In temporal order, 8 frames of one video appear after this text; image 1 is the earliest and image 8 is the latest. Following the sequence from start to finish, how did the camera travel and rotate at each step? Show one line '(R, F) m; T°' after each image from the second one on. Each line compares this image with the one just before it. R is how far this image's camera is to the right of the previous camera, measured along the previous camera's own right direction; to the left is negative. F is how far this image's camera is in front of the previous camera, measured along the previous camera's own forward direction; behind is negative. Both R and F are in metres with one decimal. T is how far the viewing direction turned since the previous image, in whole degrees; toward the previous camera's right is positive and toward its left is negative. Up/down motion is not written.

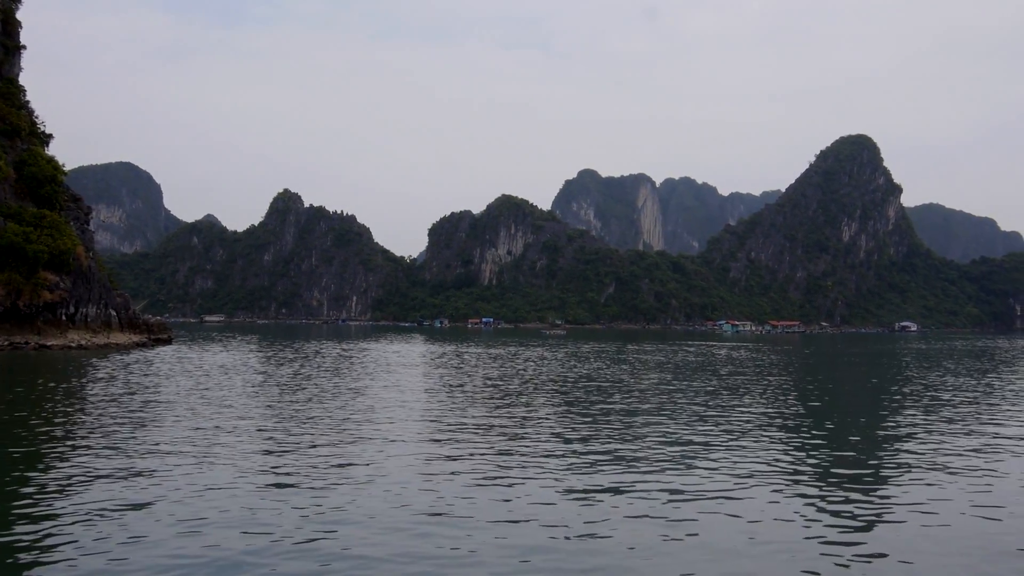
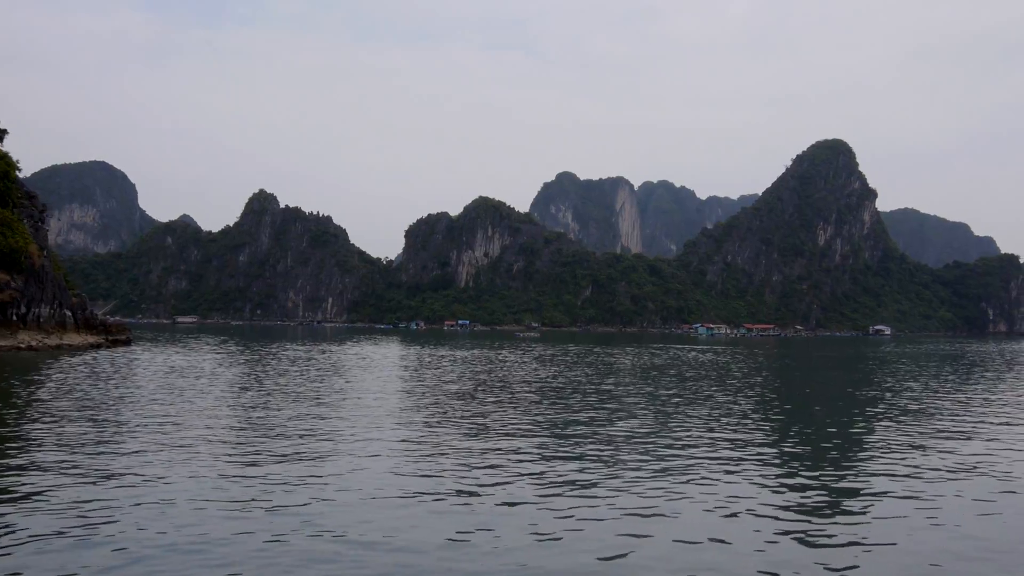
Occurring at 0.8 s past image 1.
(+0.6, +0.6) m; +1°
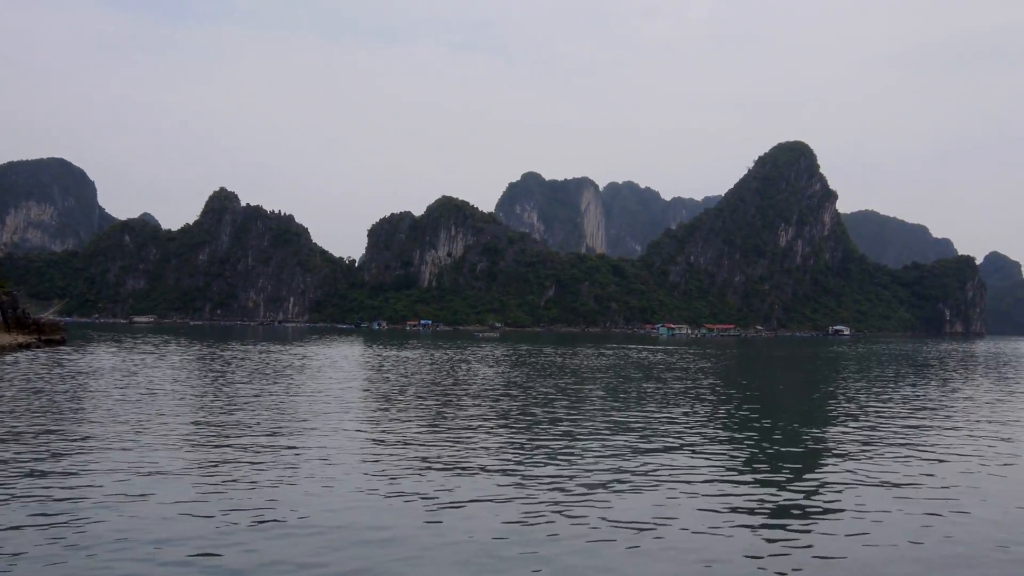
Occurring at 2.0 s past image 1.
(+0.9, +0.7) m; +2°
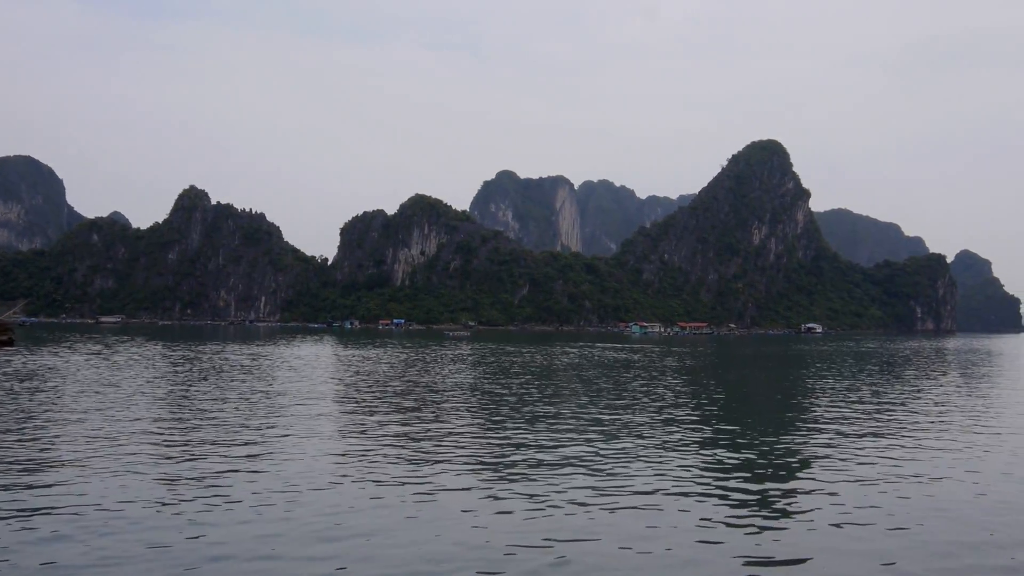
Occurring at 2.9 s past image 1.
(+0.6, +0.9) m; +1°
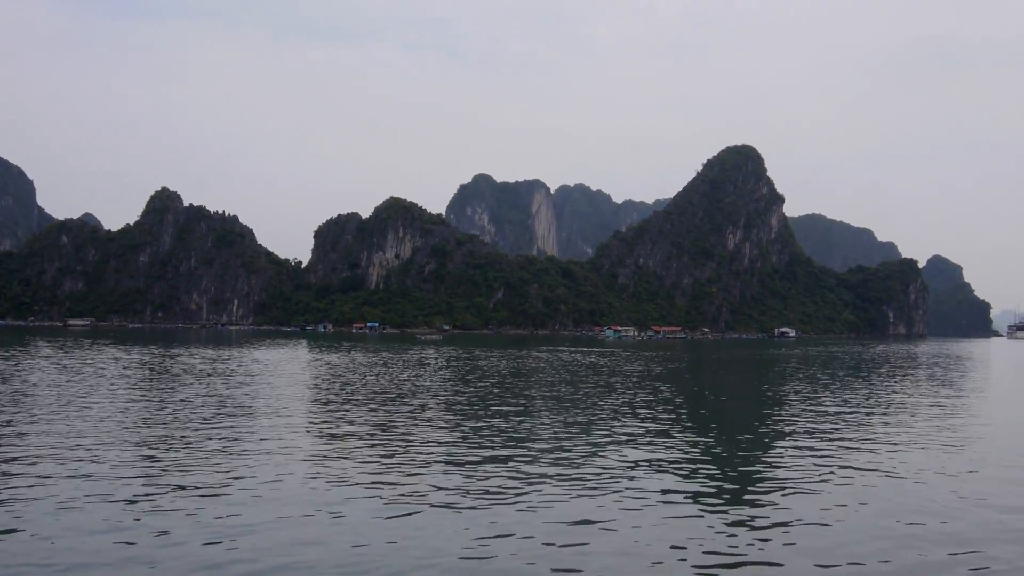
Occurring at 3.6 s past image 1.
(+0.5, +0.6) m; +1°
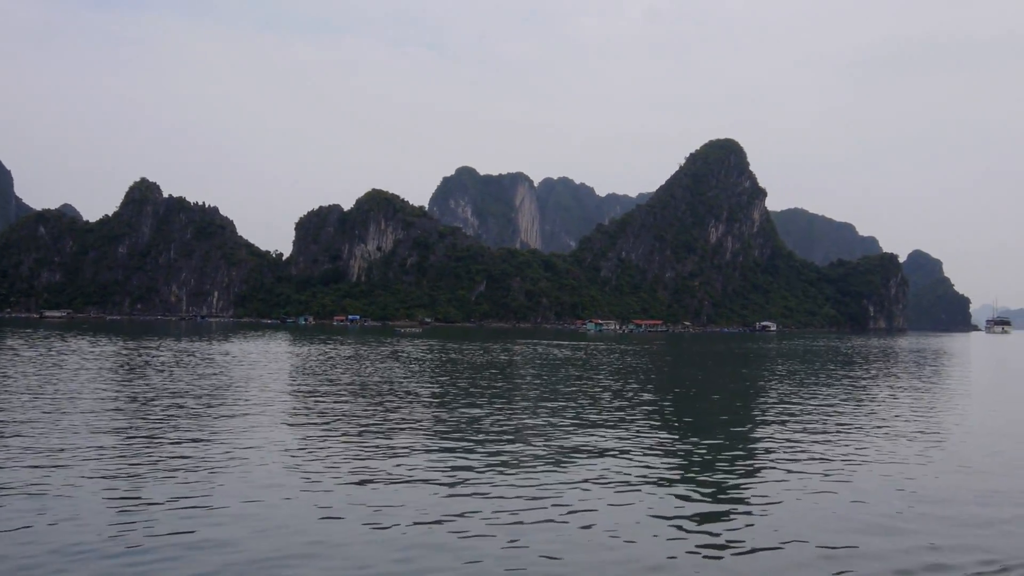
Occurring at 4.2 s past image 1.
(+0.3, +0.5) m; +1°
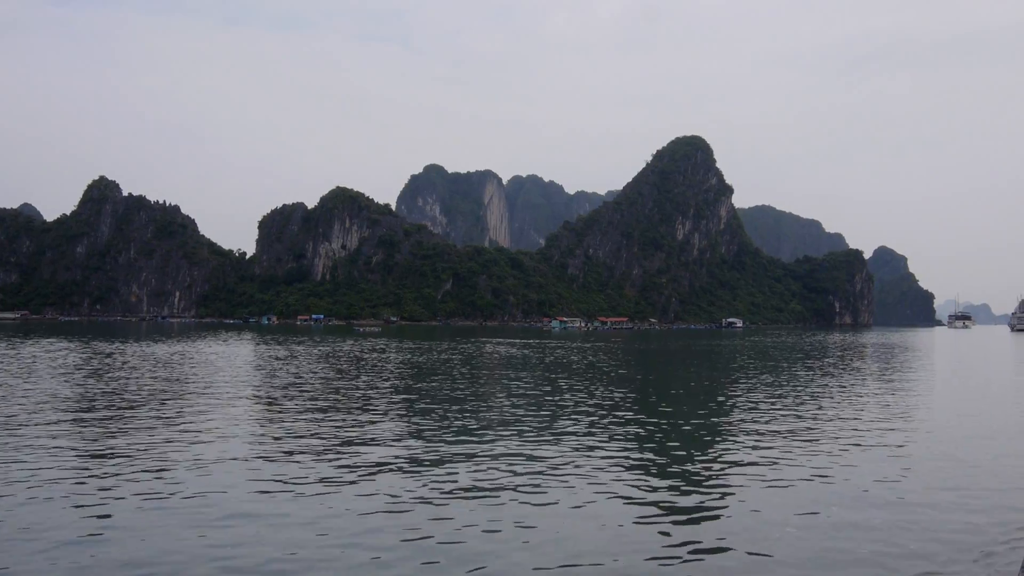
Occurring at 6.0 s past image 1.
(+1.1, +1.5) m; +2°
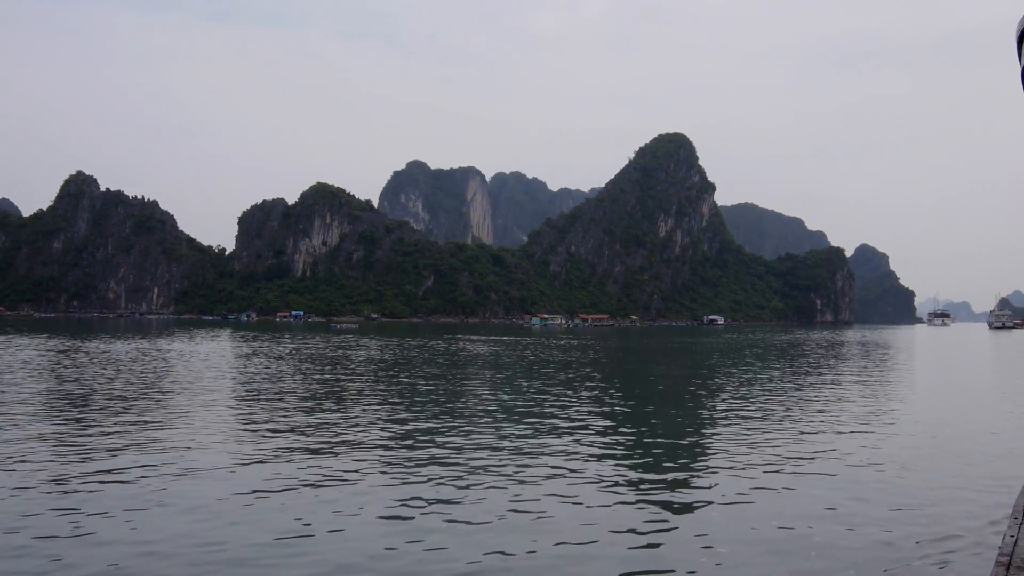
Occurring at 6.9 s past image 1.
(+0.5, +0.8) m; +1°
